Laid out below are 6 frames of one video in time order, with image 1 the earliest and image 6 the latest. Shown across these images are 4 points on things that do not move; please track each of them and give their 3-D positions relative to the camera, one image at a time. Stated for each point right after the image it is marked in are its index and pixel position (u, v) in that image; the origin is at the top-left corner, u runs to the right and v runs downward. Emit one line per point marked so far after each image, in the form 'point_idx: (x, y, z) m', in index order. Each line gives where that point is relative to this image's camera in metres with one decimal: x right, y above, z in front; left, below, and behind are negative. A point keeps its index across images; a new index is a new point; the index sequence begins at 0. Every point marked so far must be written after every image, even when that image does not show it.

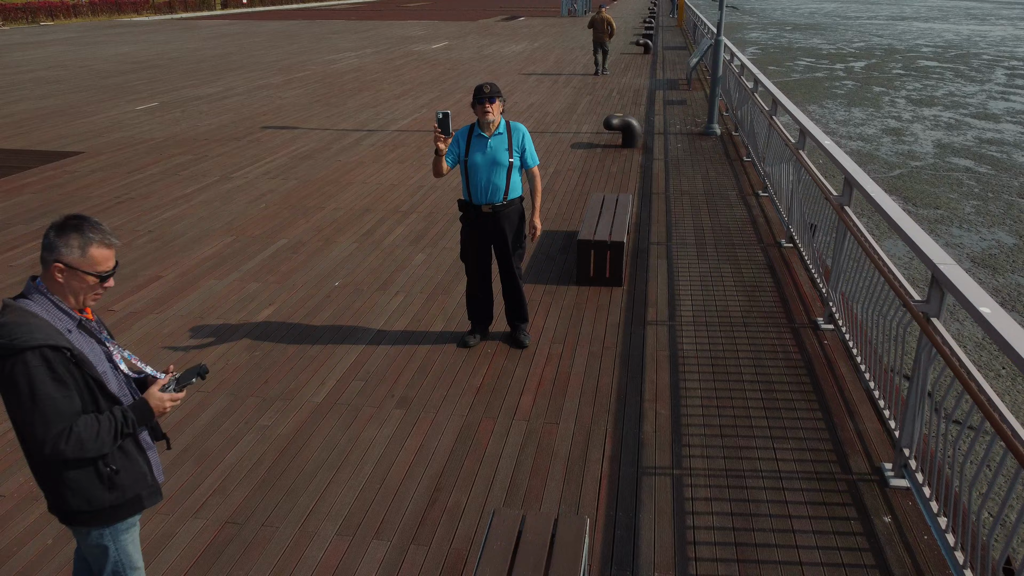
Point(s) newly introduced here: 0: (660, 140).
0: (+1.3, +1.3, +10.1) m
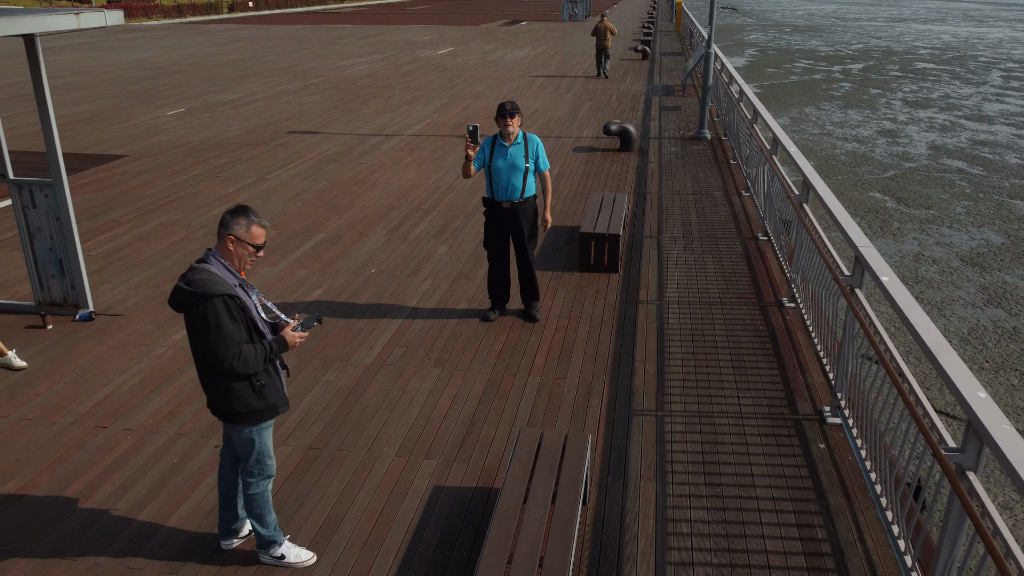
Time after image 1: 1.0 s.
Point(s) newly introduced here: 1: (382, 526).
0: (+1.3, +1.3, +11.0) m
1: (-0.4, -0.7, +3.4) m
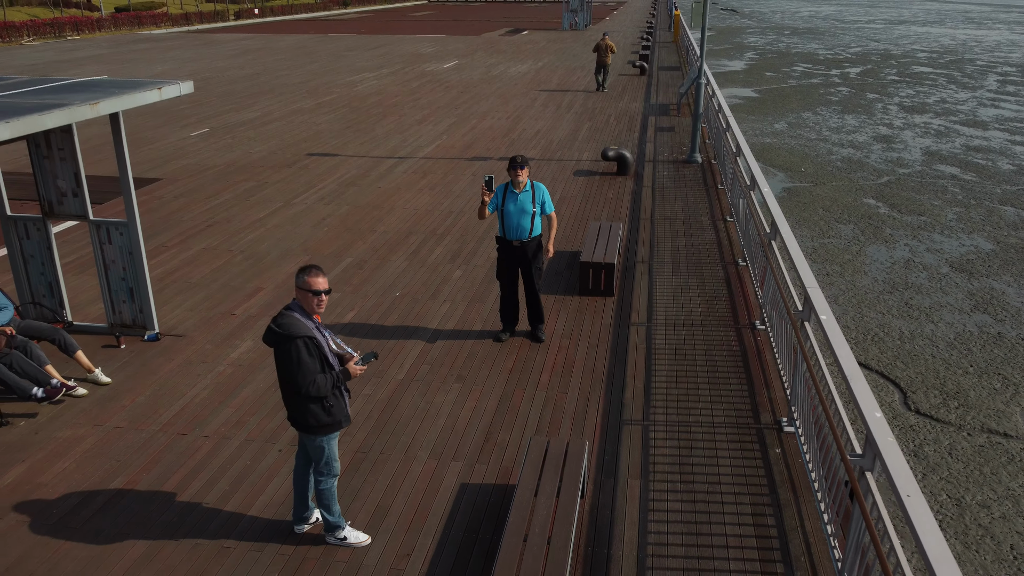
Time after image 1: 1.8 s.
0: (+1.4, +1.2, +11.8) m
1: (-0.3, -0.8, +4.2) m
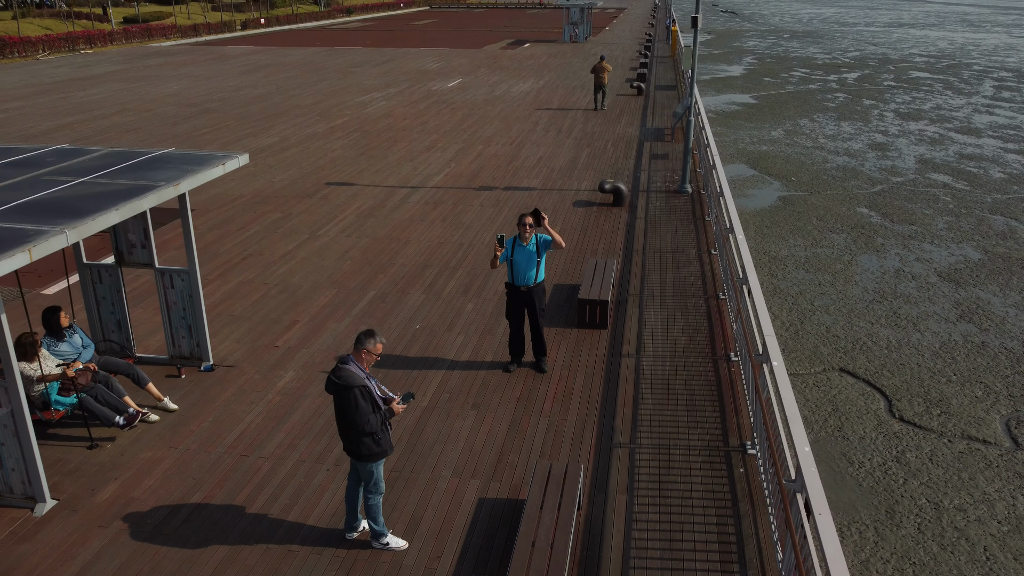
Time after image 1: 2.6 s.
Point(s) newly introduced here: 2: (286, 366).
0: (+1.4, +1.0, +12.8) m
1: (-0.3, -1.0, +5.2) m
2: (-1.4, -0.5, +7.3) m
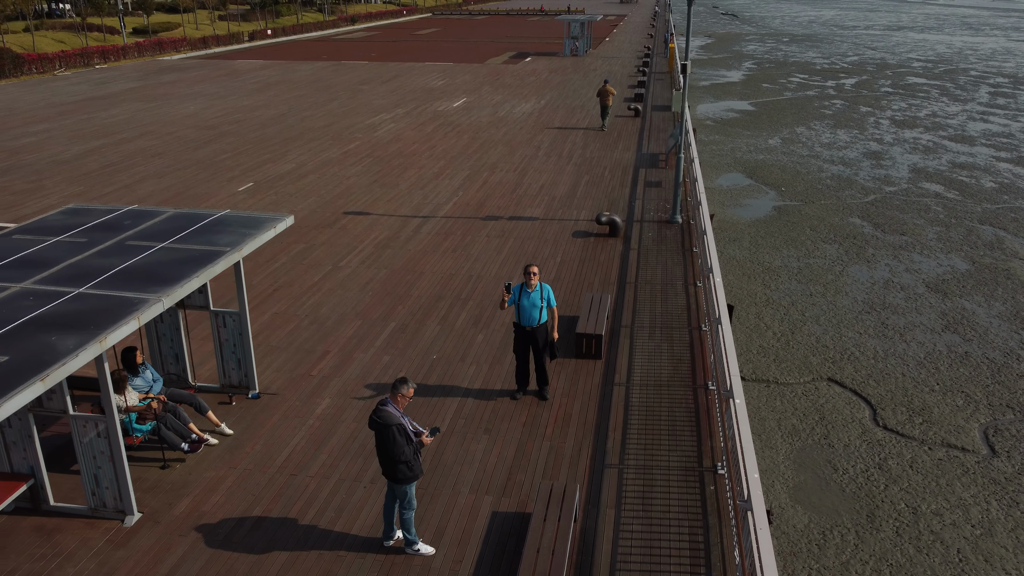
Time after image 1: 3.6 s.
0: (+1.5, +0.7, +13.9) m
1: (-0.2, -1.3, +6.3) m
2: (-1.4, -0.8, +8.4) m
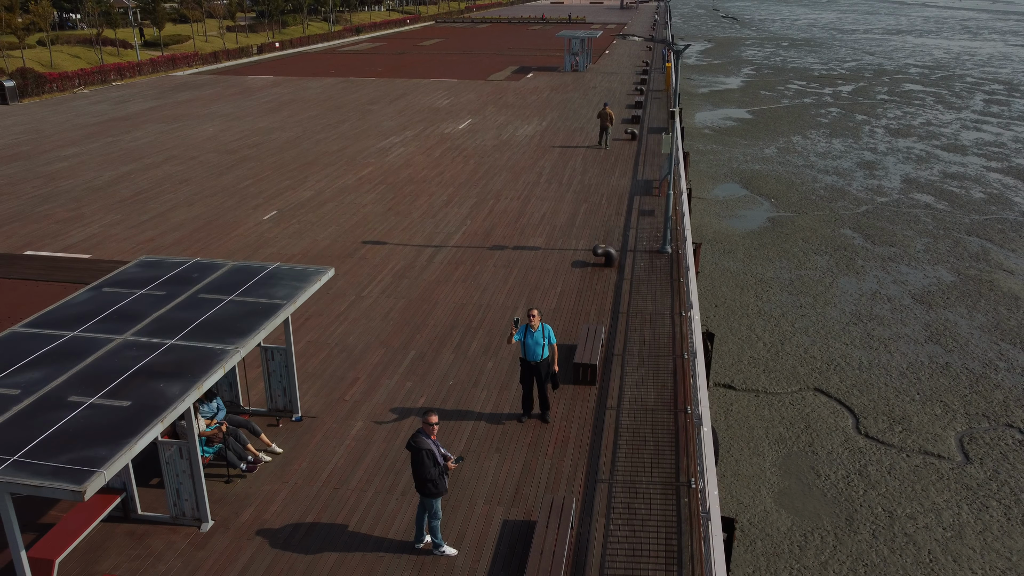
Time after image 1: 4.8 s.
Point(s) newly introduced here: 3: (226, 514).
0: (+1.5, +0.4, +15.3) m
1: (-0.2, -1.6, +7.7) m
2: (-1.3, -1.1, +9.8) m
3: (-1.9, -1.5, +8.0) m
